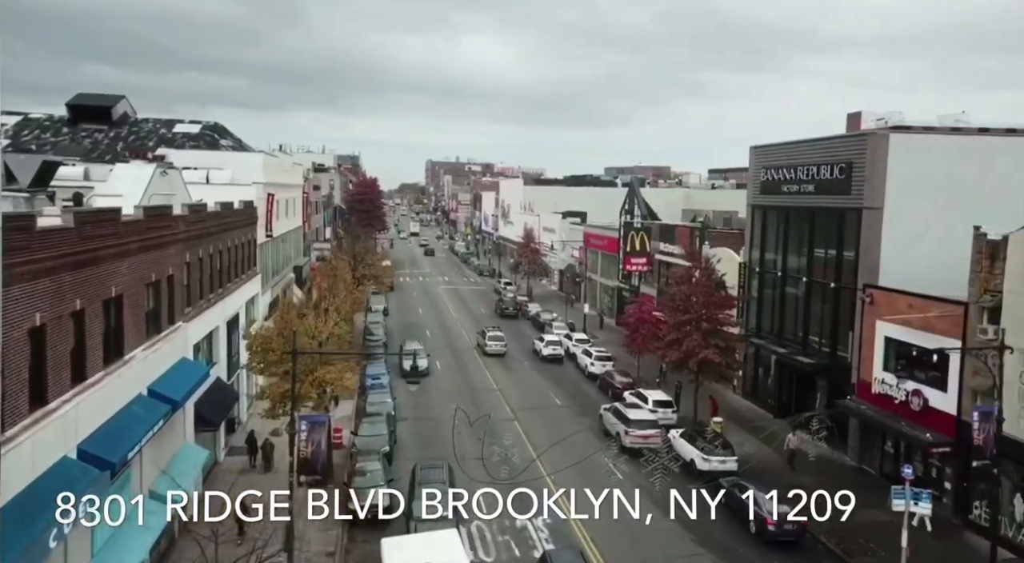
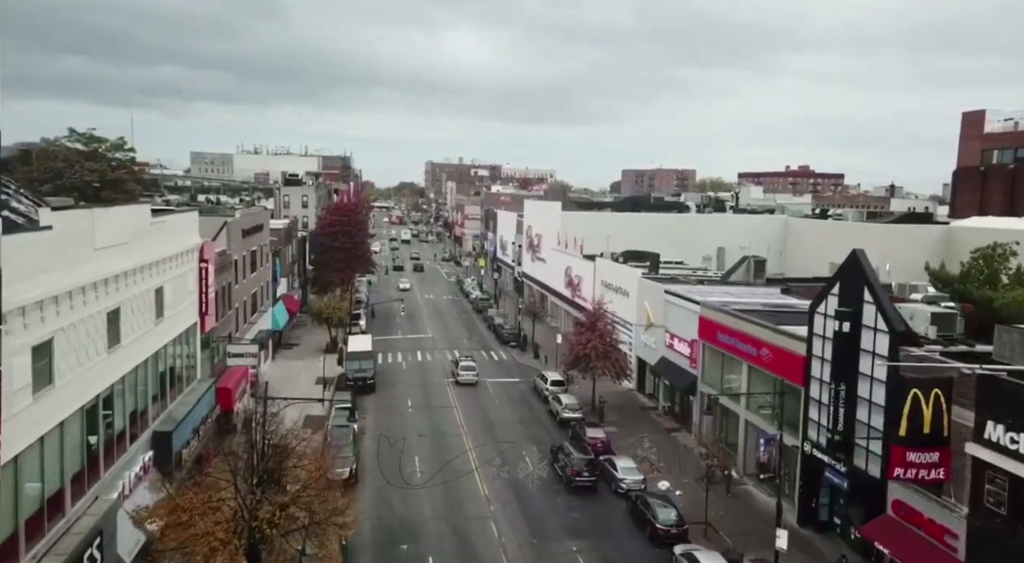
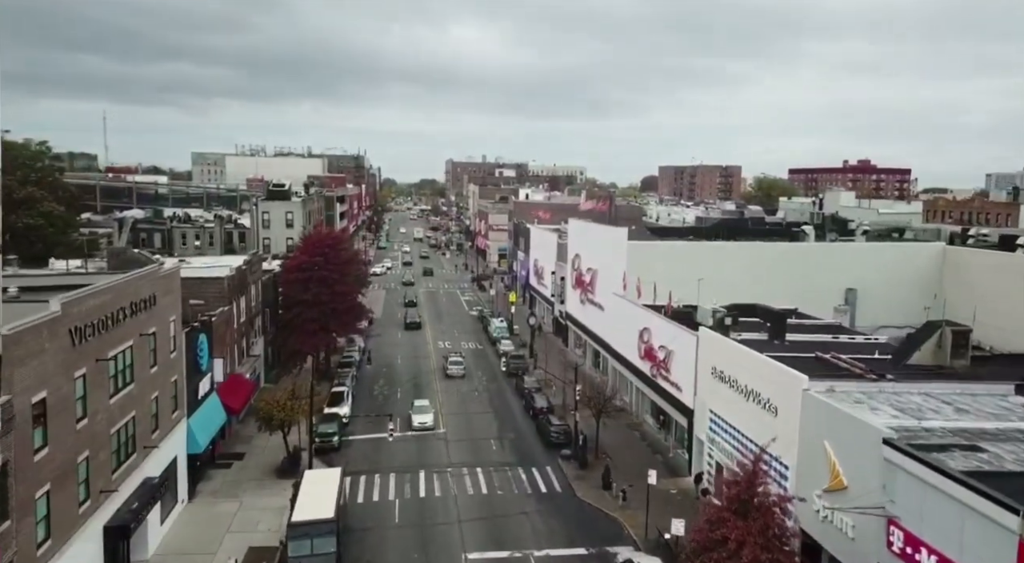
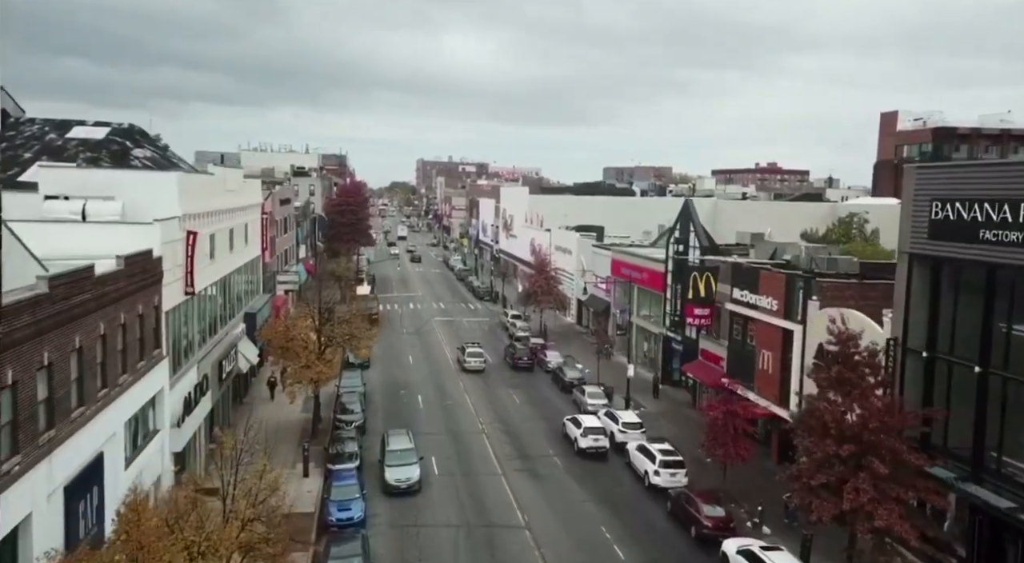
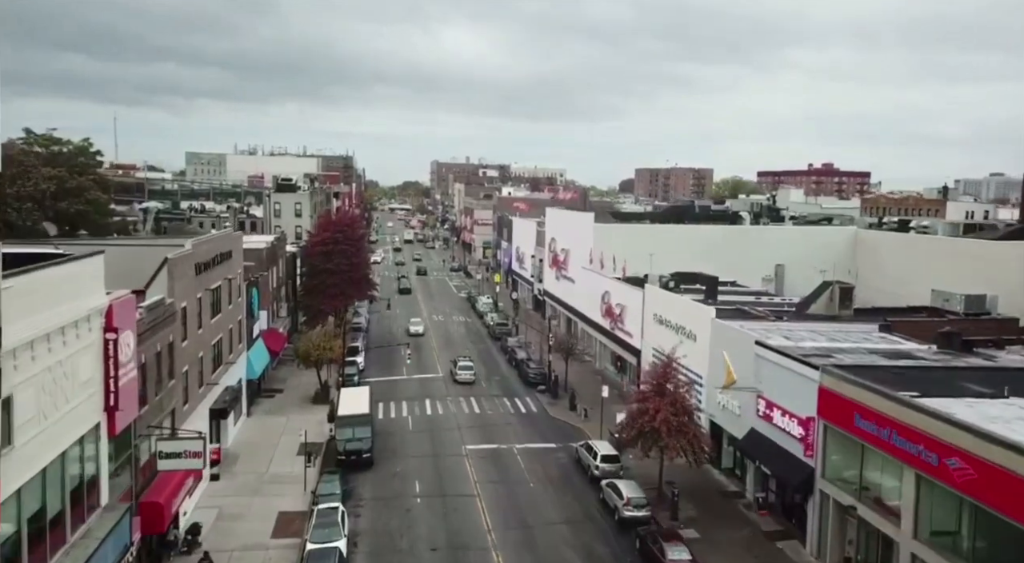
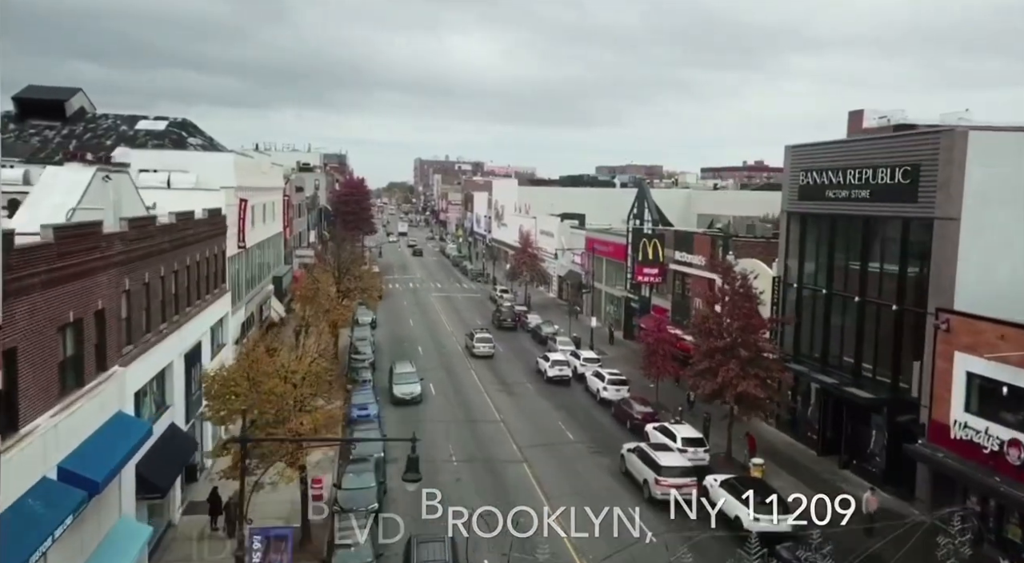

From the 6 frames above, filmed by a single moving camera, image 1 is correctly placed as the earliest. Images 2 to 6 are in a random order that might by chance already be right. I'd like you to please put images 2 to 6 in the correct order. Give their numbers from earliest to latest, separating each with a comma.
6, 4, 2, 5, 3
